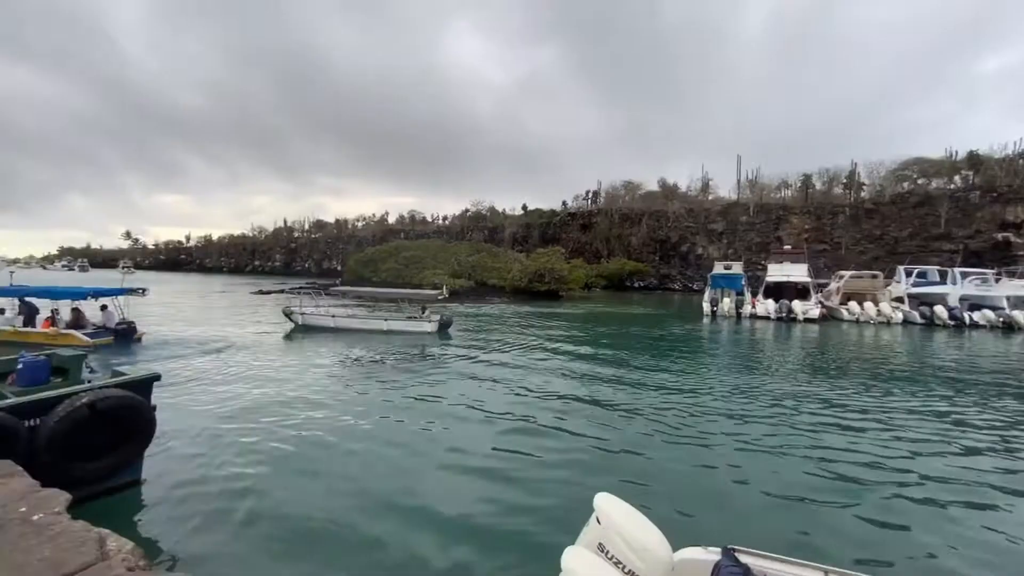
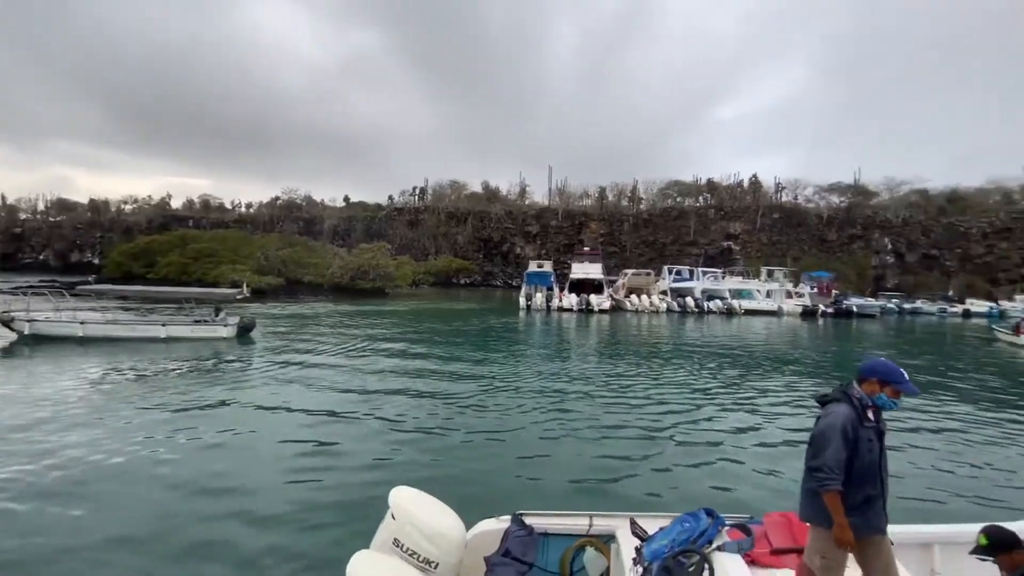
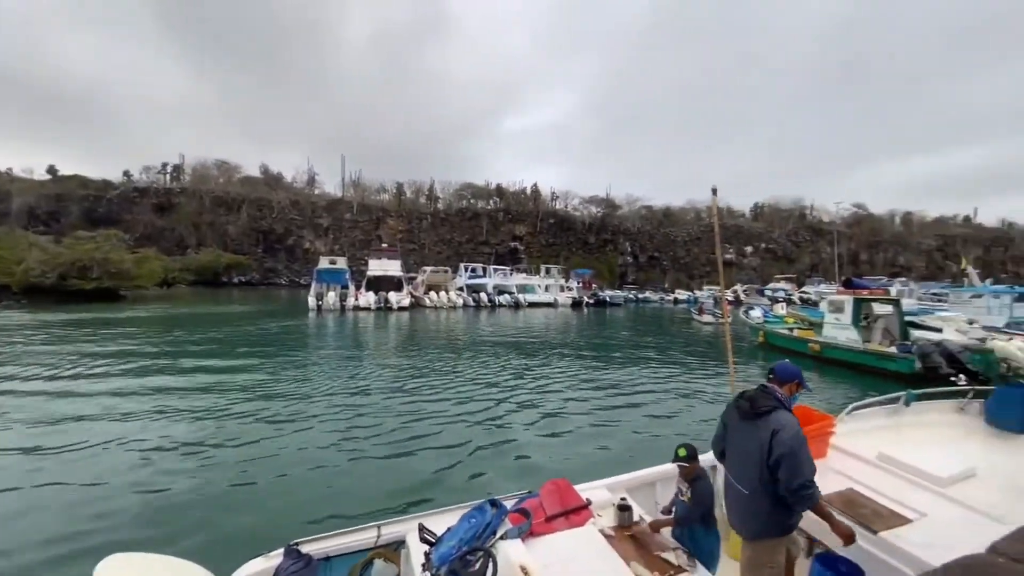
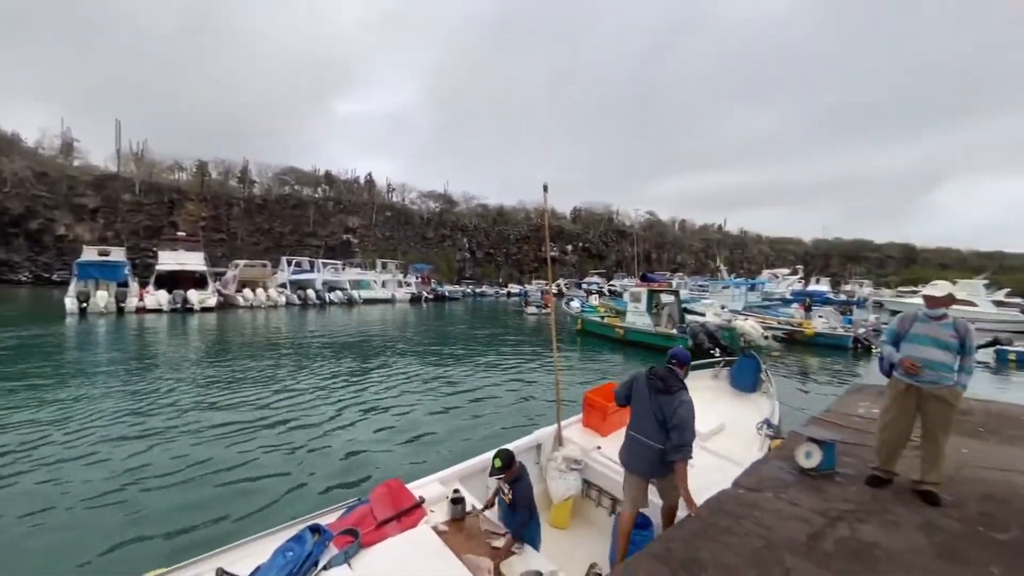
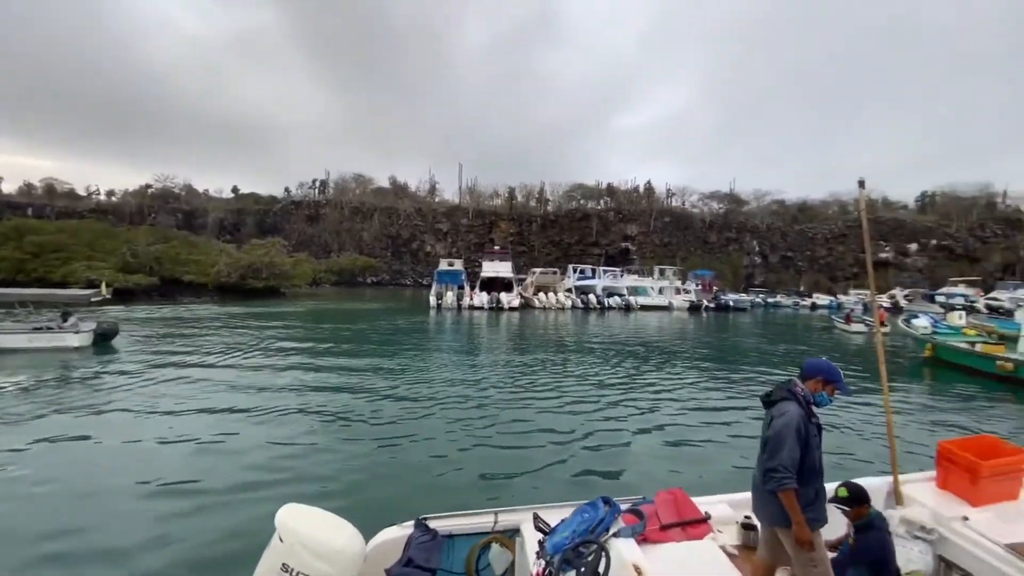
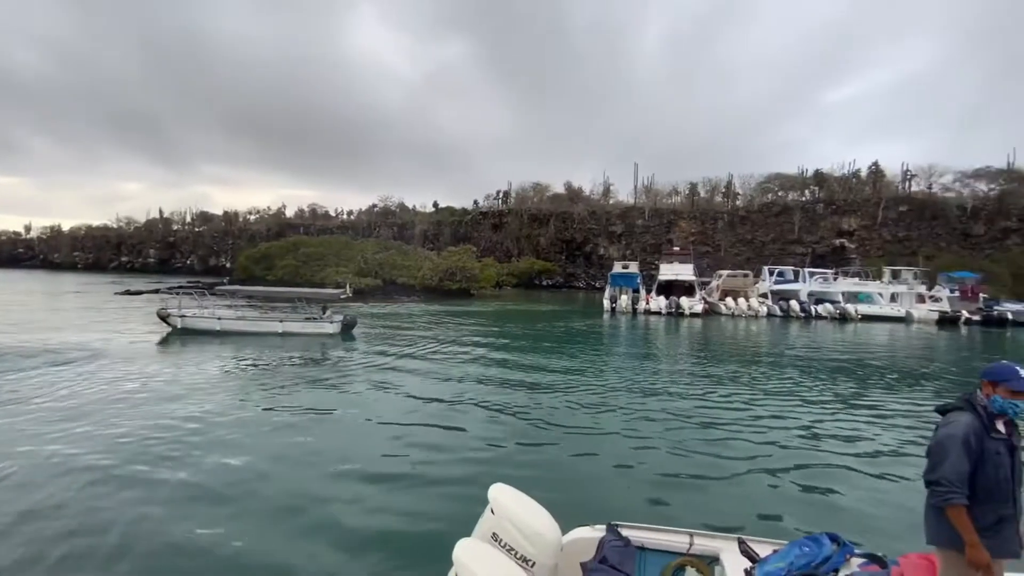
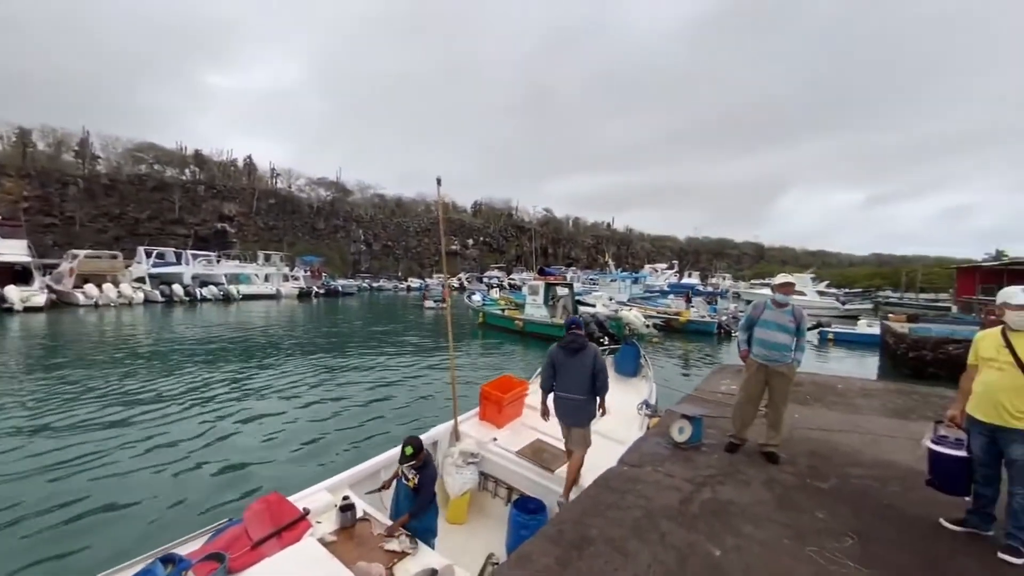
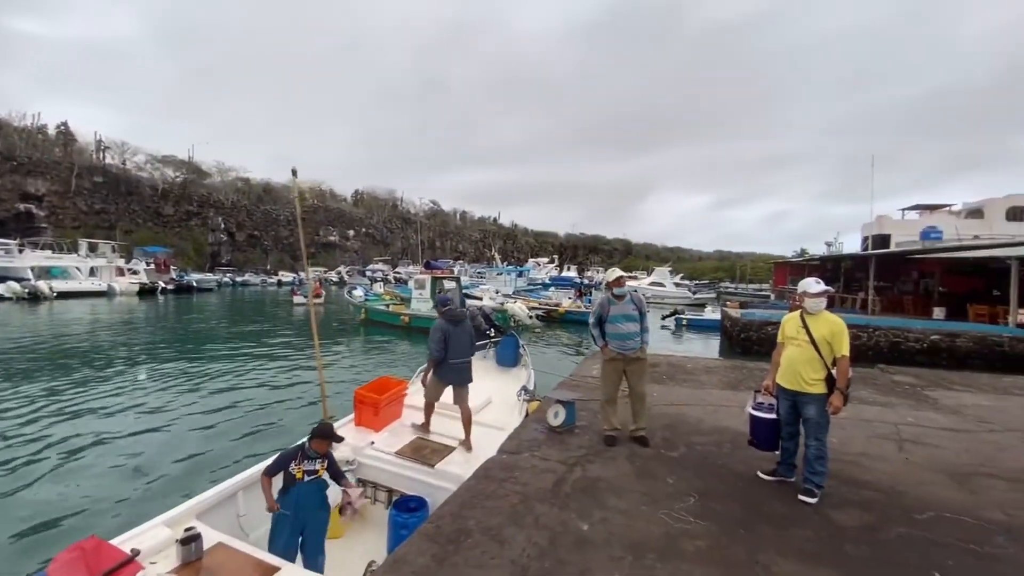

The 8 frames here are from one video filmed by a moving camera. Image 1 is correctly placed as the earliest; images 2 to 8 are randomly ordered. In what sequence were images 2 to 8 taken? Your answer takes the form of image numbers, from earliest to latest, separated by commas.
6, 2, 5, 3, 4, 7, 8
